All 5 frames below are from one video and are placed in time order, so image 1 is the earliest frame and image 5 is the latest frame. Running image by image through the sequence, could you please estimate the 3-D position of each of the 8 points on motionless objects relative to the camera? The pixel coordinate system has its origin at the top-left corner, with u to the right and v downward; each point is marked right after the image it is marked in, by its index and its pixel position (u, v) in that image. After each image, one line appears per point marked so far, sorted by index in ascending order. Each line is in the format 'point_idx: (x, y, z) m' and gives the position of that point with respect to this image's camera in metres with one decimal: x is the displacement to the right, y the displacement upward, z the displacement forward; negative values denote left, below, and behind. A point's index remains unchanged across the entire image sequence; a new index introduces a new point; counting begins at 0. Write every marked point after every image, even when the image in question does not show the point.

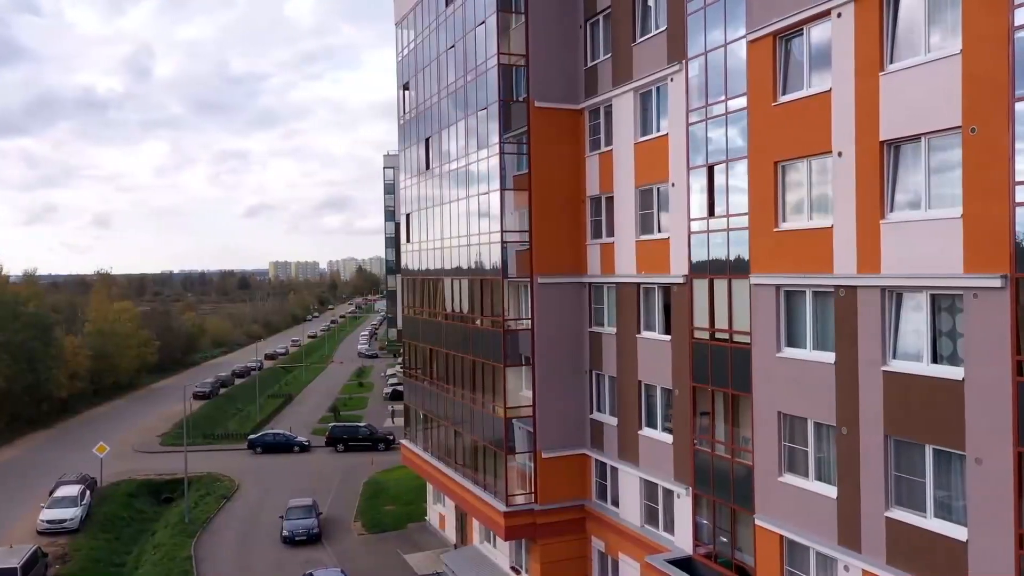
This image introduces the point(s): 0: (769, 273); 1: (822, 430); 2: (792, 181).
0: (+4.8, +0.3, +15.5) m
1: (+5.5, -2.5, +14.6) m
2: (+5.2, +1.9, +15.1) m
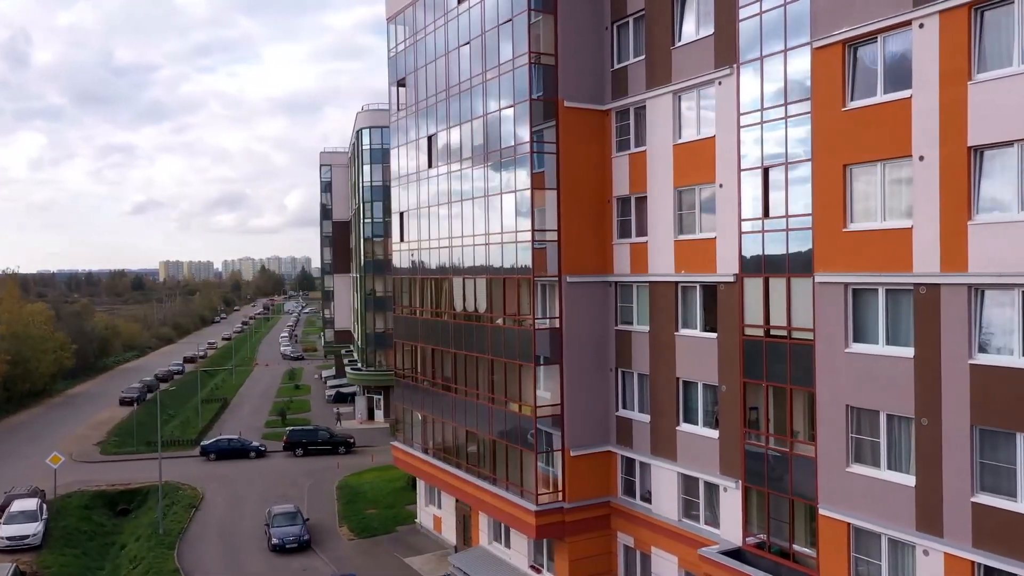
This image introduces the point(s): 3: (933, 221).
0: (+6.3, +0.3, +16.1) m
1: (+7.1, -2.5, +15.3) m
2: (+6.7, +2.0, +15.8) m
3: (+7.3, +1.2, +14.4) m
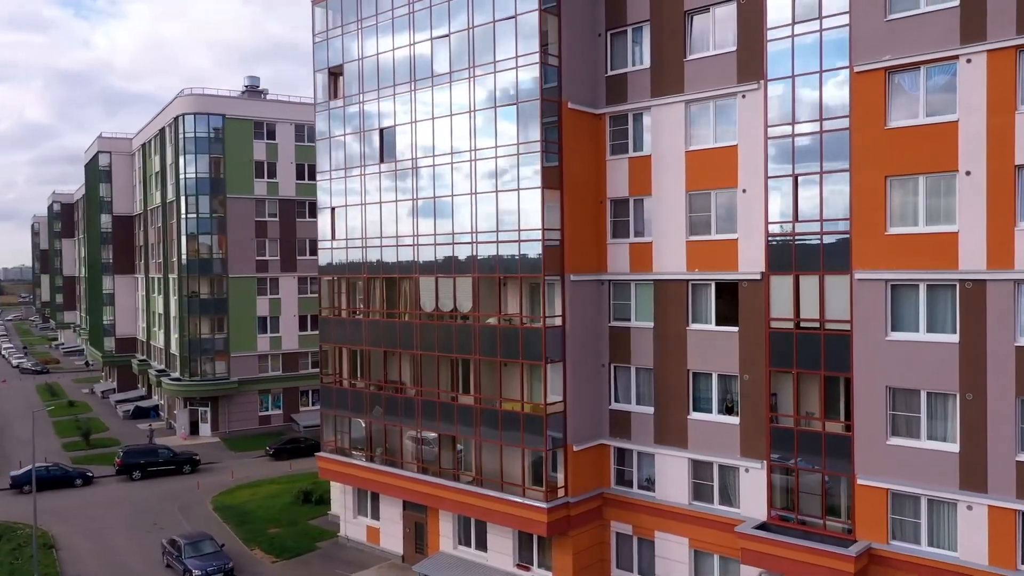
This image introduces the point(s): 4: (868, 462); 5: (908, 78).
0: (+8.1, +0.4, +18.4) m
1: (+9.1, -2.4, +17.9) m
2: (+8.6, +2.1, +18.2) m
3: (+9.6, +1.3, +17.0) m
4: (+8.0, -3.9, +18.7) m
5: (+8.6, +4.6, +18.0) m
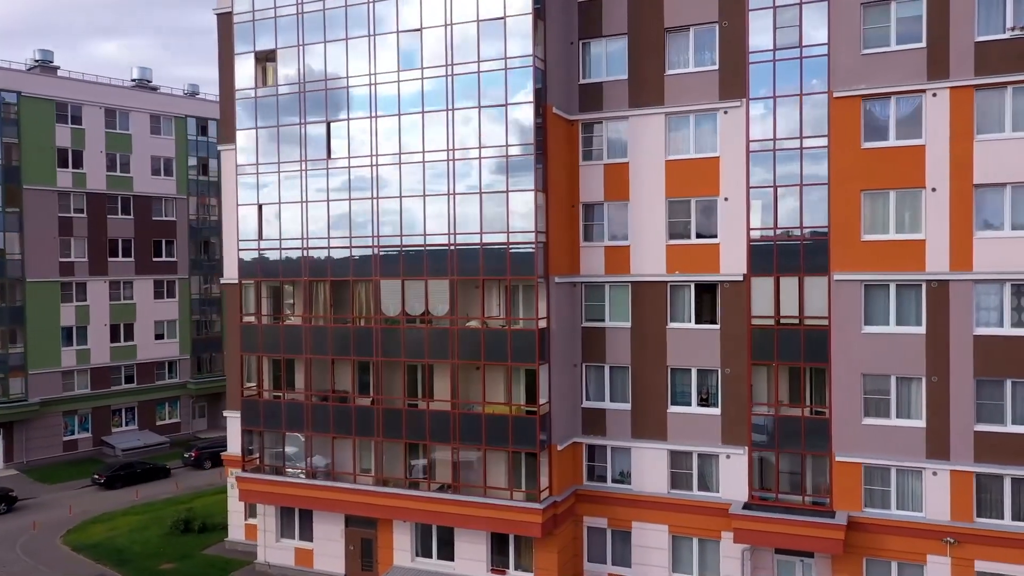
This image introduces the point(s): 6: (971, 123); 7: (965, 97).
0: (+8.7, +0.4, +21.0) m
1: (+9.8, -2.4, +20.8) m
2: (+9.1, +2.1, +20.9) m
3: (+10.5, +1.3, +20.2) m
4: (+8.5, -3.9, +21.2) m
5: (+9.2, +4.6, +20.8) m
6: (+11.0, +3.9, +19.9) m
7: (+10.9, +4.6, +19.9) m
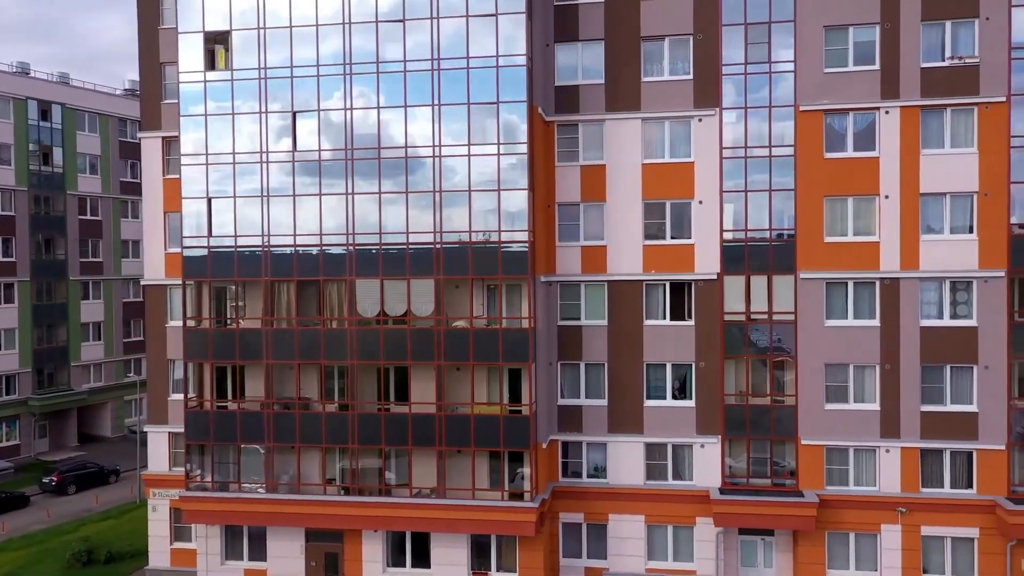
0: (+8.5, +0.5, +23.0) m
1: (+9.6, -2.3, +23.1) m
2: (+9.0, +2.1, +23.1) m
3: (+10.5, +1.4, +22.7) m
4: (+8.3, -3.8, +23.2) m
5: (+9.1, +4.7, +23.0) m
6: (+11.0, +4.0, +22.5) m
7: (+10.9, +4.7, +22.5) m
